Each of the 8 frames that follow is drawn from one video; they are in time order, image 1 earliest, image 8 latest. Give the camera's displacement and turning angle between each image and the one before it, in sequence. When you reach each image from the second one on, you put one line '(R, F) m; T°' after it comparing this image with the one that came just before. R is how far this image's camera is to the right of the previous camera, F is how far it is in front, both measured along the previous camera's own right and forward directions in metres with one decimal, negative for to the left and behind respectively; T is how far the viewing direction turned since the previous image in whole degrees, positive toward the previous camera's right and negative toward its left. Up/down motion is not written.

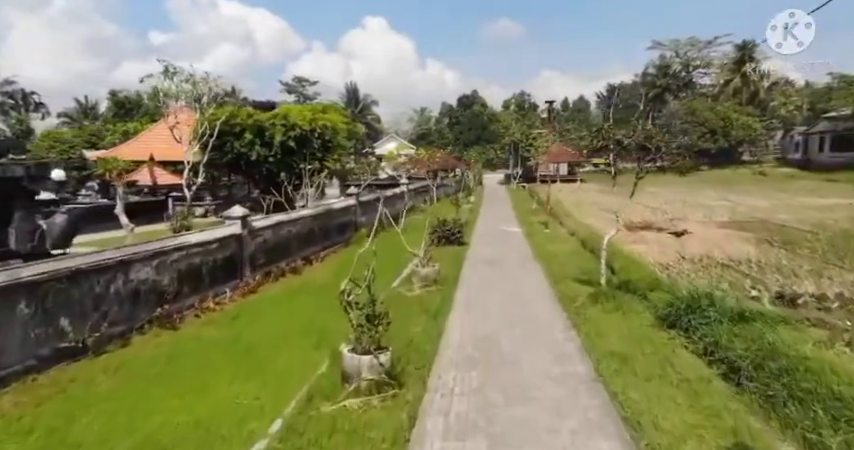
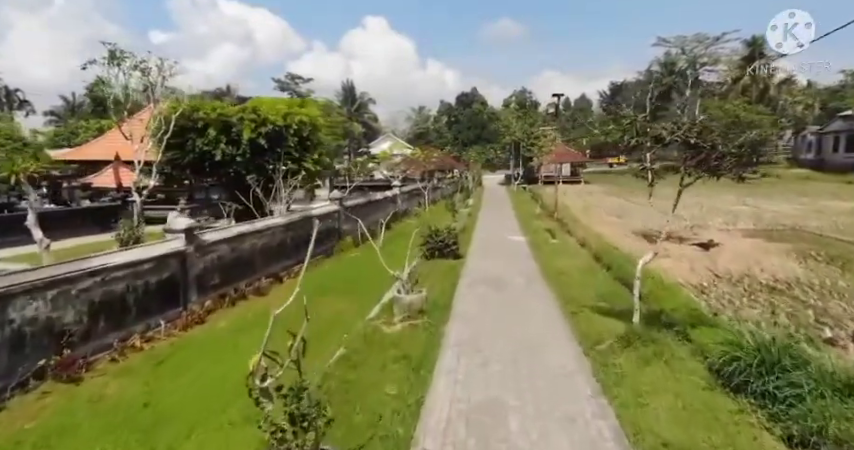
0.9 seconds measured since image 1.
(+0.2, +1.9) m; 0°
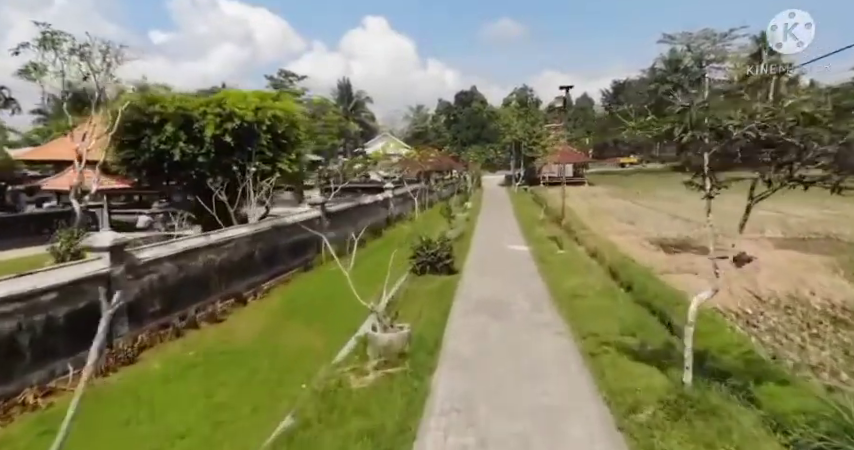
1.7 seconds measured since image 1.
(+0.2, +1.7) m; 0°
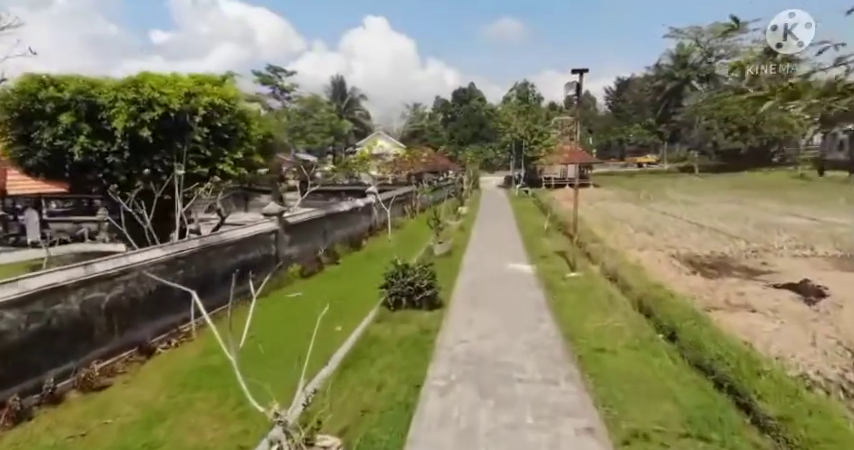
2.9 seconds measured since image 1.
(+0.4, +2.6) m; 0°
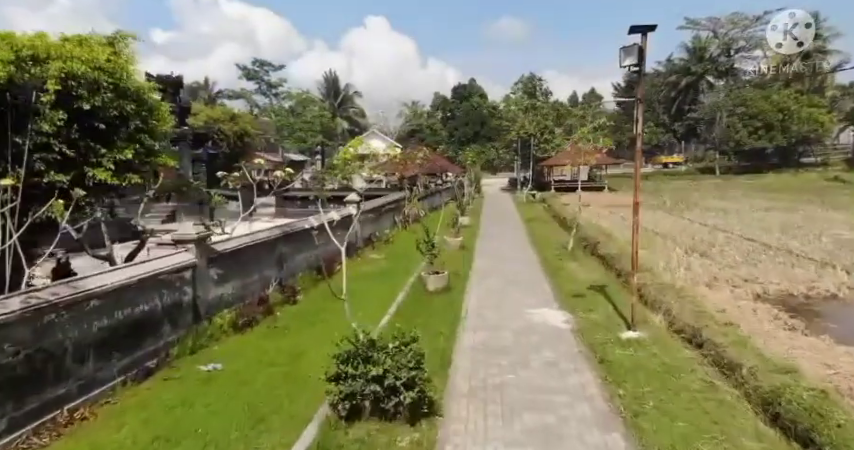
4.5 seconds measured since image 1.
(+0.2, +3.6) m; 0°
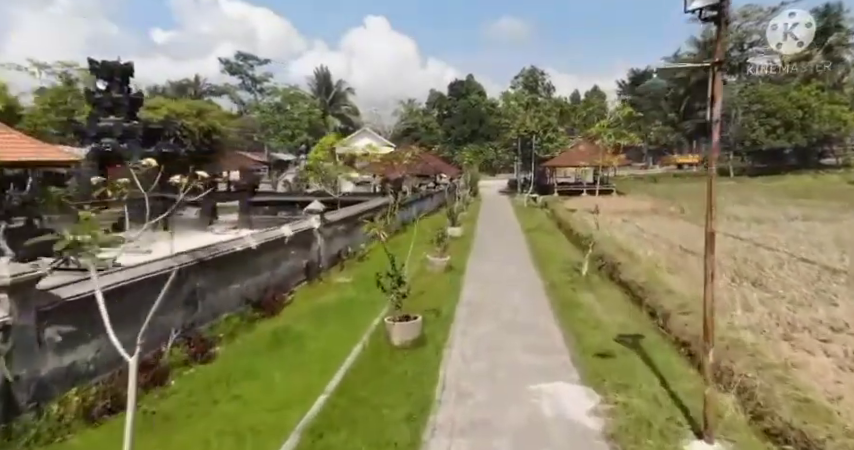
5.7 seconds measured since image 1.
(+0.5, +2.9) m; 0°
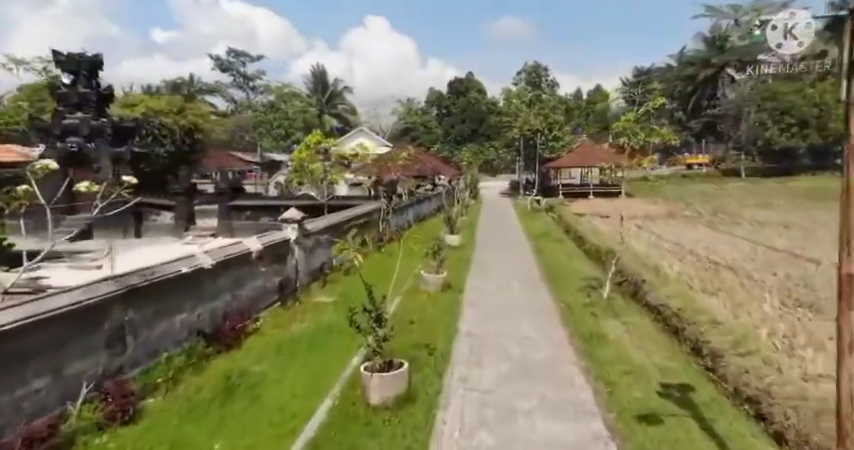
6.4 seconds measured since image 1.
(+0.1, +1.6) m; 0°
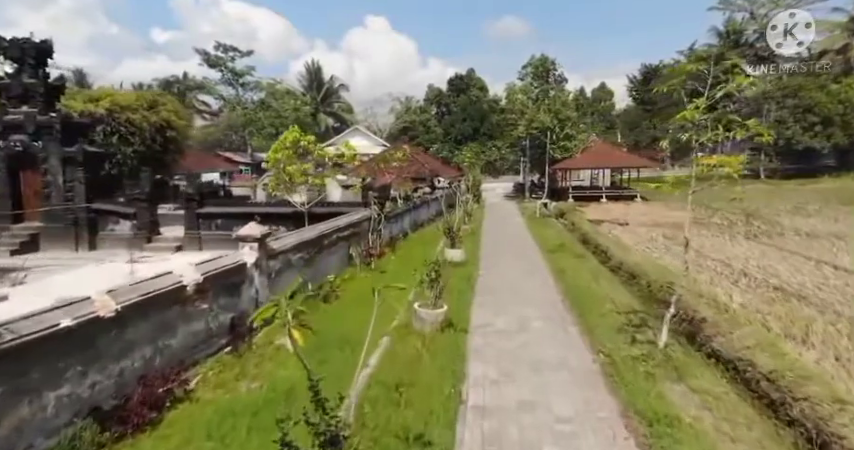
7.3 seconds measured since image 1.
(+0.1, +2.3) m; 0°
